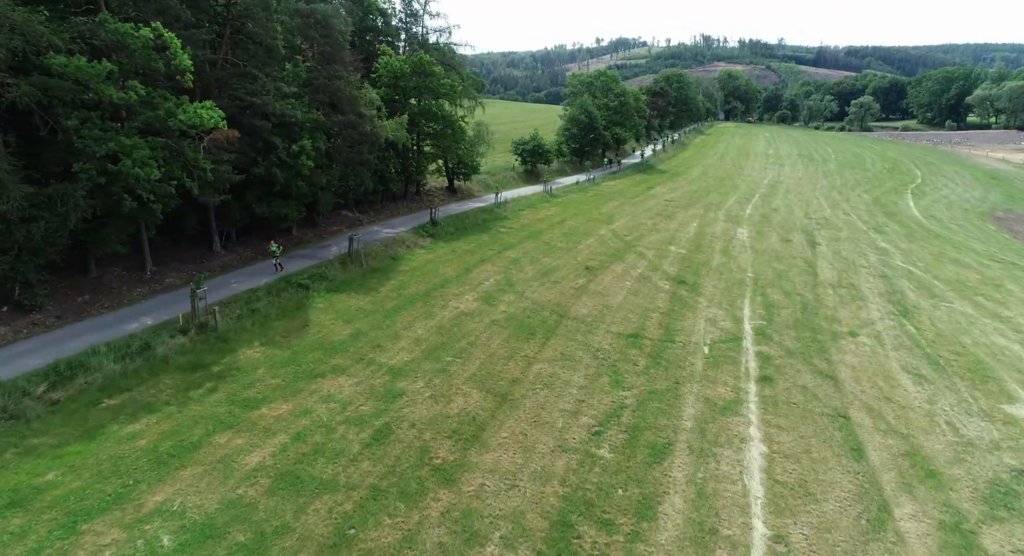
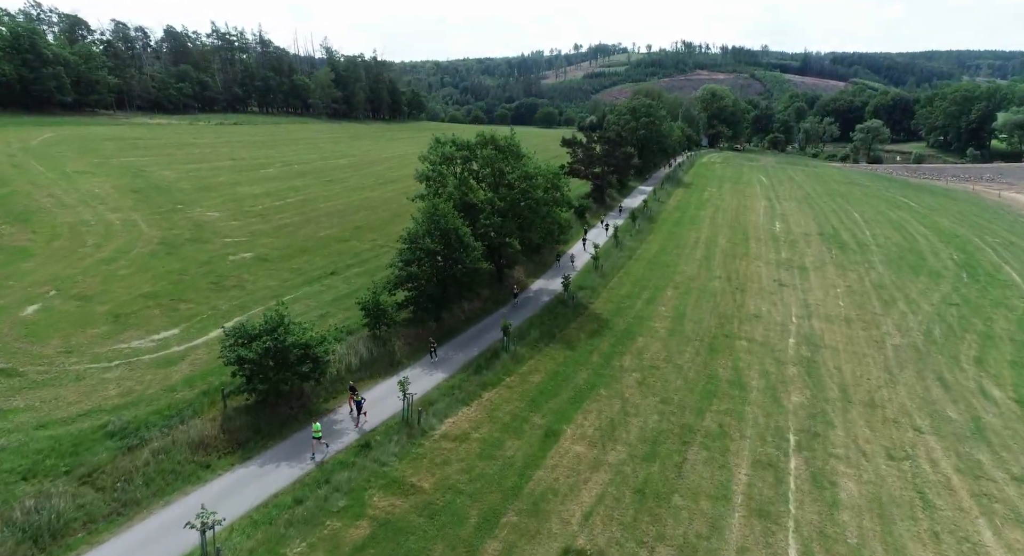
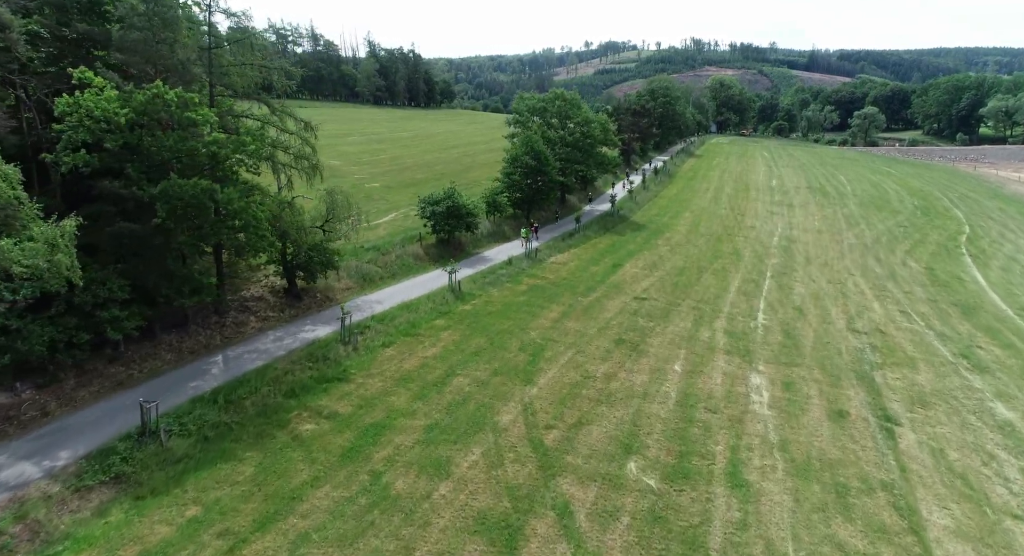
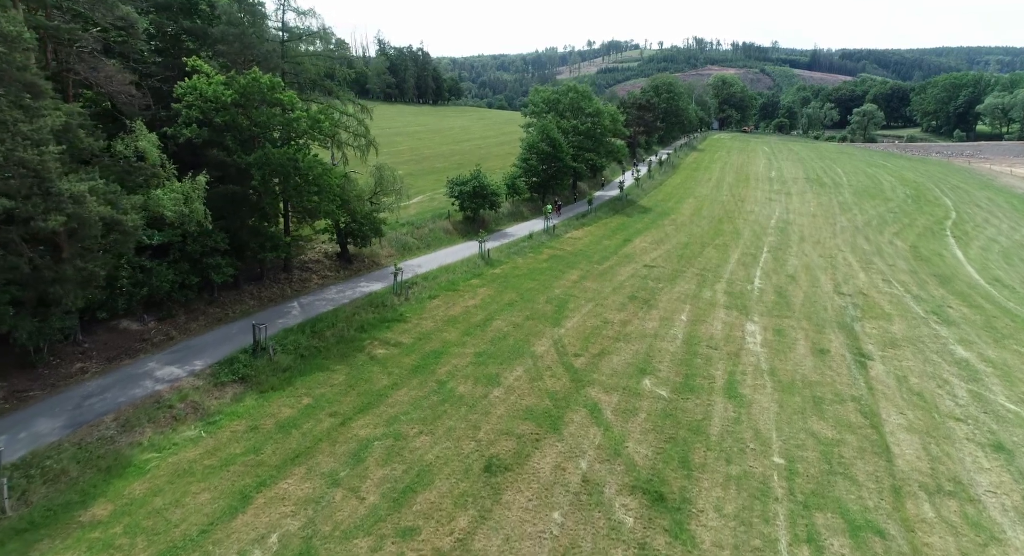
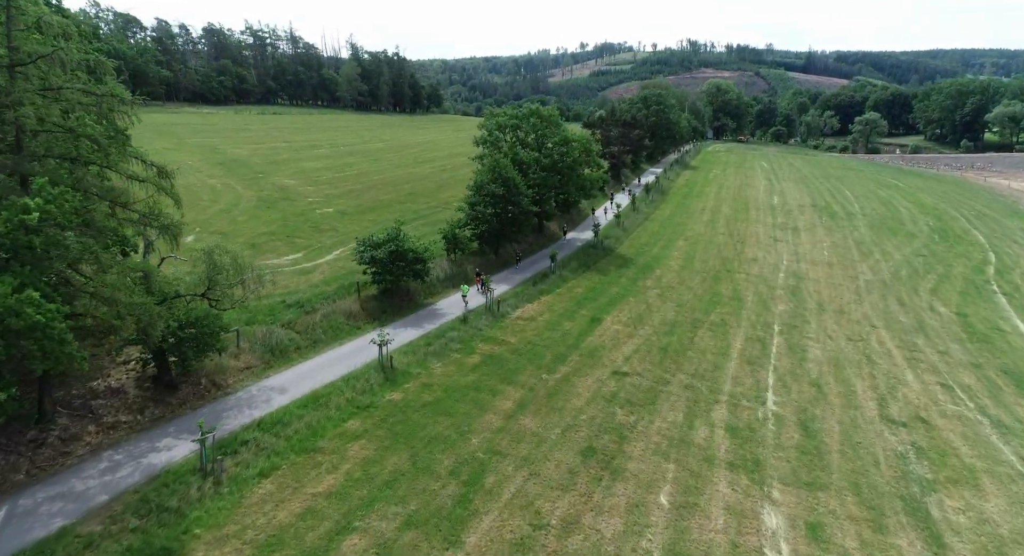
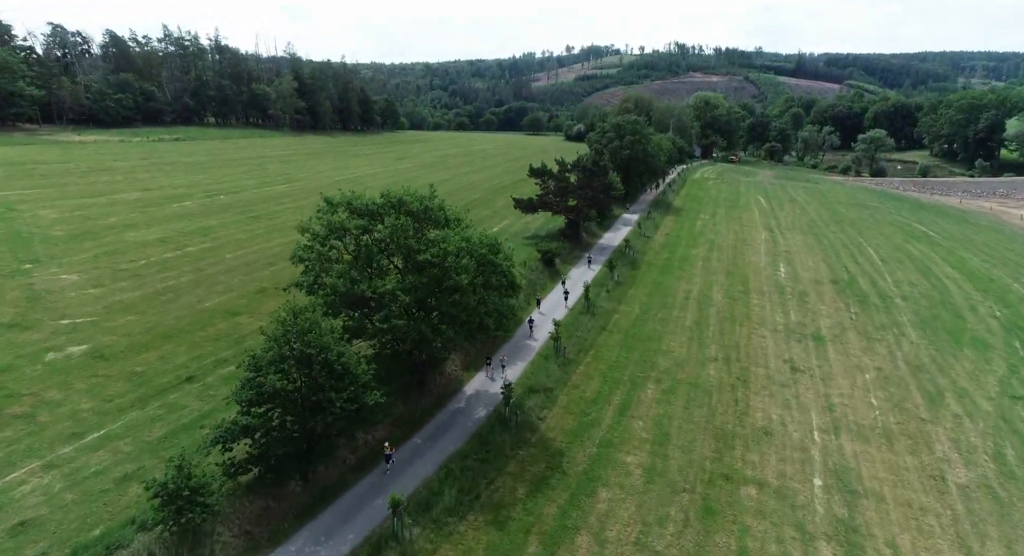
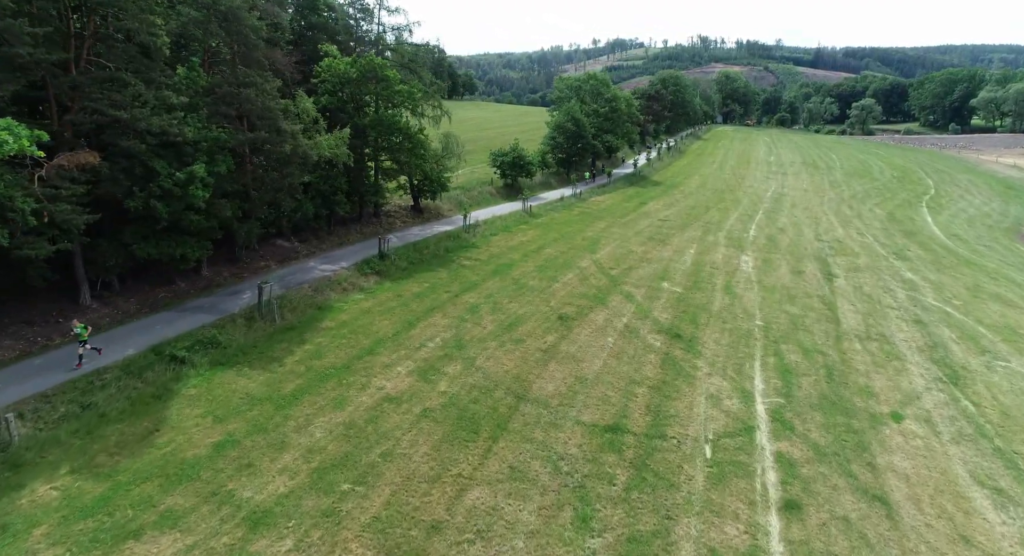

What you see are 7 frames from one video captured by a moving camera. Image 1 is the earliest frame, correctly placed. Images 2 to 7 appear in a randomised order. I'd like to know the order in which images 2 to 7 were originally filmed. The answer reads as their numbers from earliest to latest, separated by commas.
7, 4, 3, 5, 2, 6
